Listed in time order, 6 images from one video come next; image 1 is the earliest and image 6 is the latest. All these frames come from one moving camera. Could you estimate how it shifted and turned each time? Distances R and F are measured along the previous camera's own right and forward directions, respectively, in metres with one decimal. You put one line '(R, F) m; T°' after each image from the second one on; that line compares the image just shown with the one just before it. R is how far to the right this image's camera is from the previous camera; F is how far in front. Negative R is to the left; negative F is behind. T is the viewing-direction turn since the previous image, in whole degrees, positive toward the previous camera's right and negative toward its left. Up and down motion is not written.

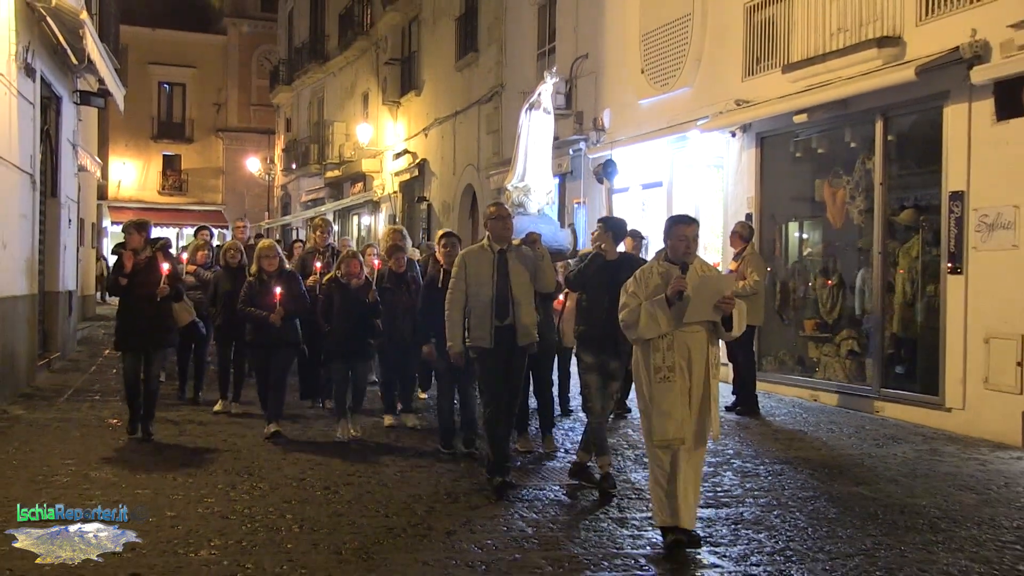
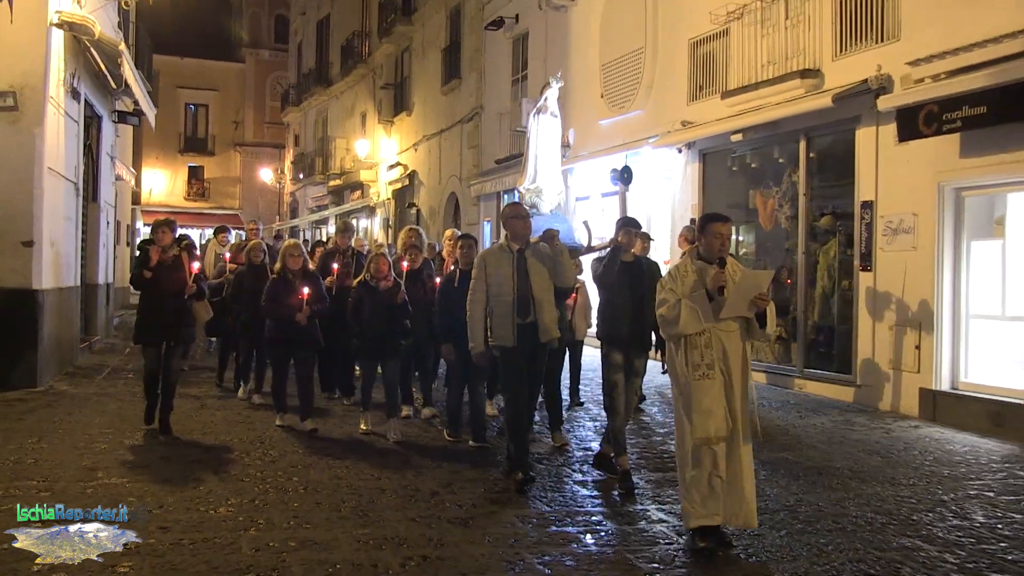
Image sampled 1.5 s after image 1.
(+0.6, -0.9) m; -3°
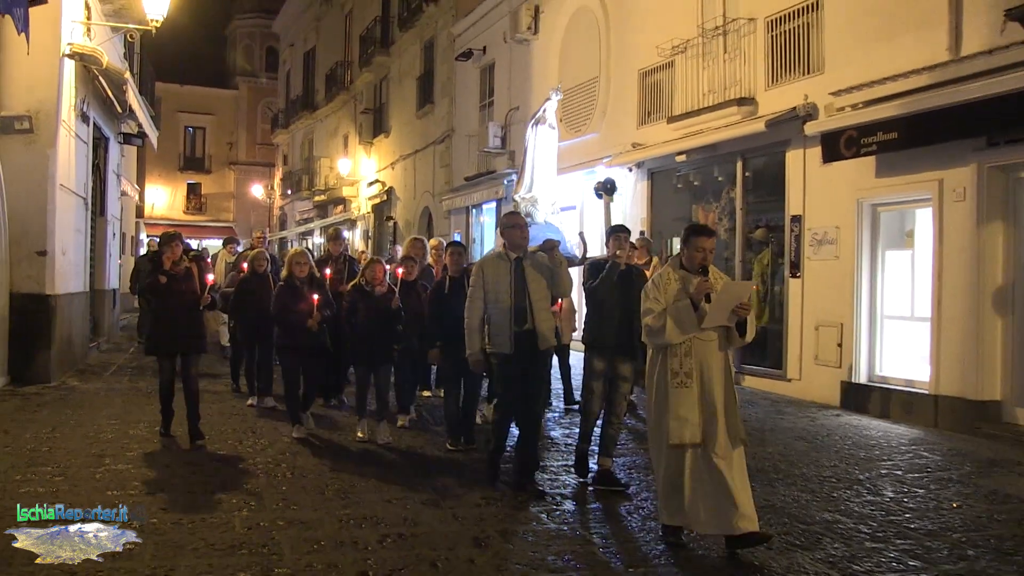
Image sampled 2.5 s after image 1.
(+0.1, -0.9) m; +1°
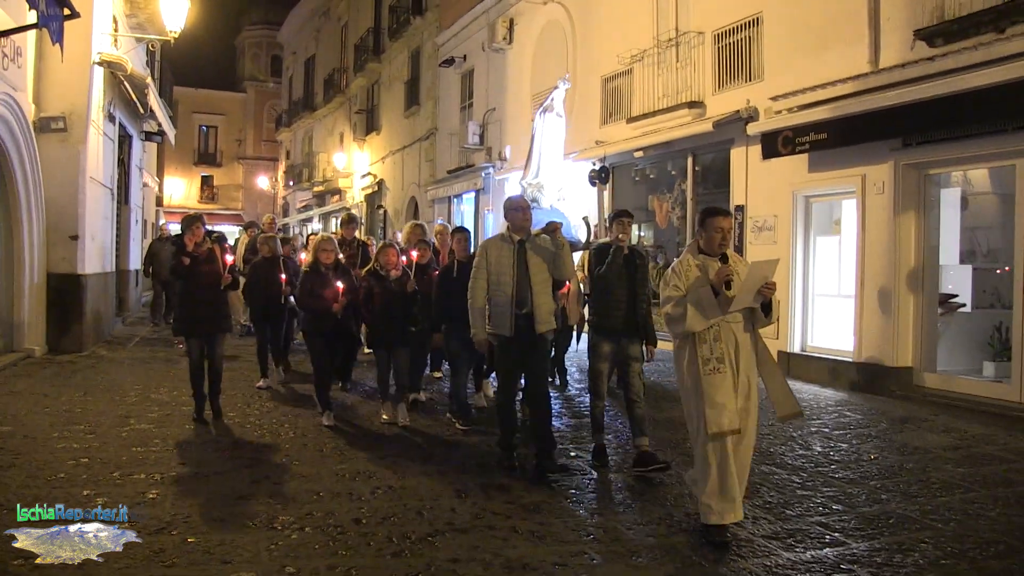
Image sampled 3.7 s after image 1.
(+0.2, -1.2) m; +1°
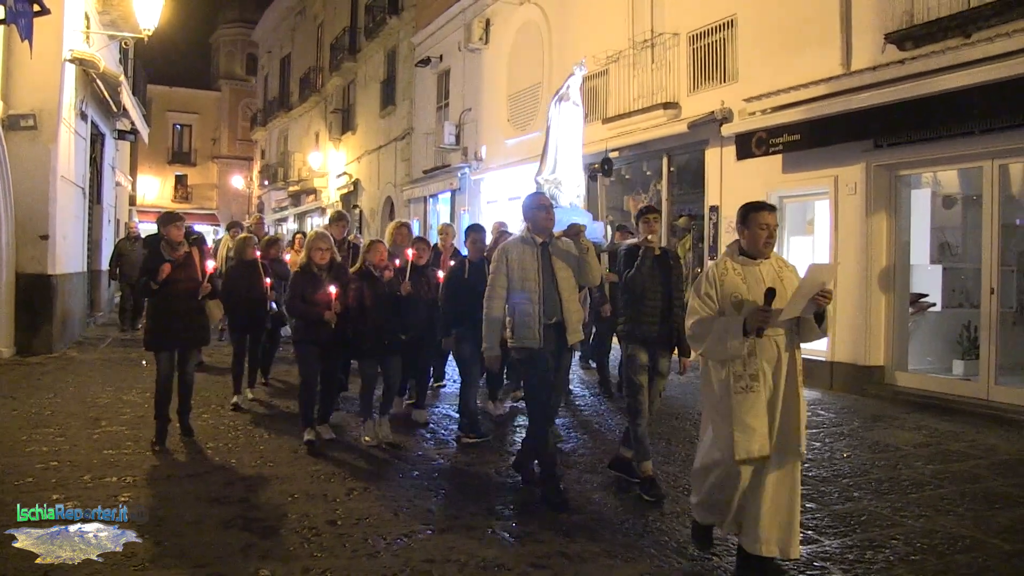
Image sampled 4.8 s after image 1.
(+0.1, 0.0) m; +1°
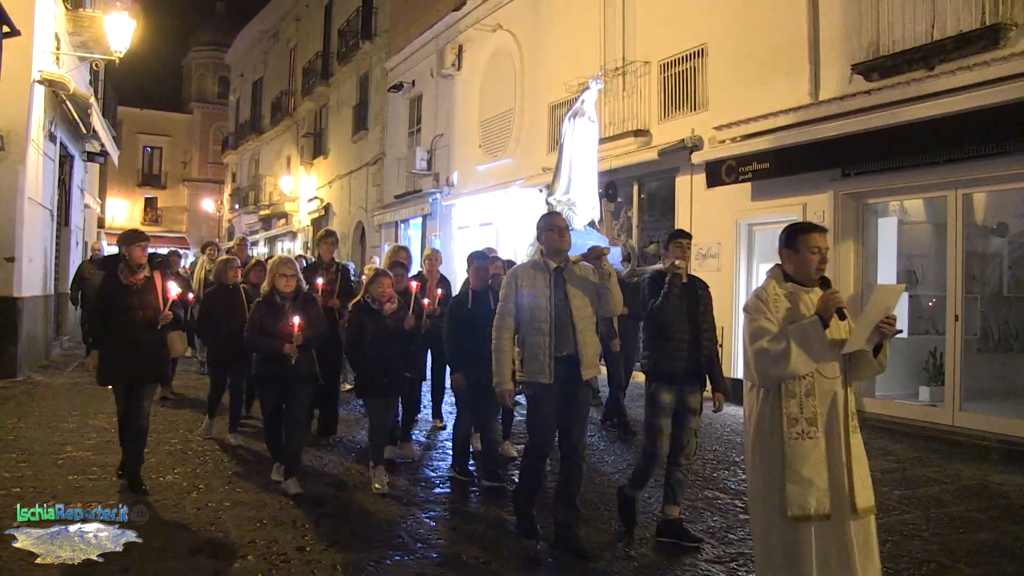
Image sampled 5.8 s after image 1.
(+0.2, 0.0) m; +1°
